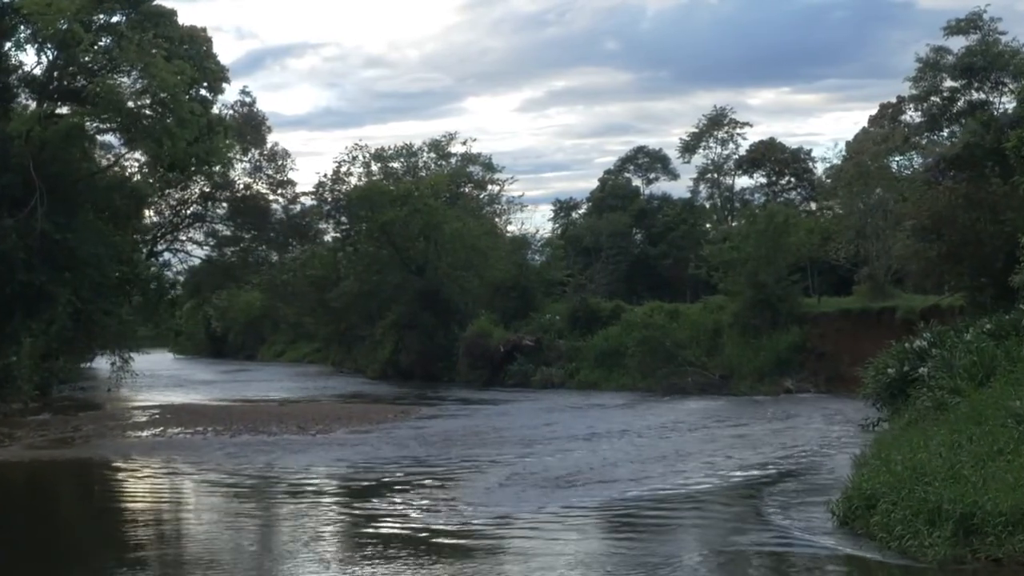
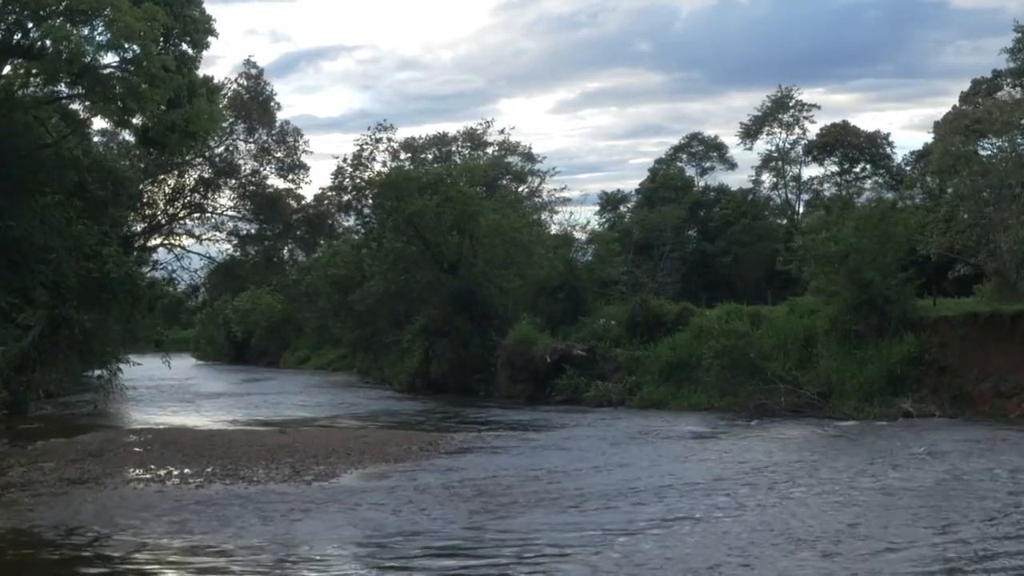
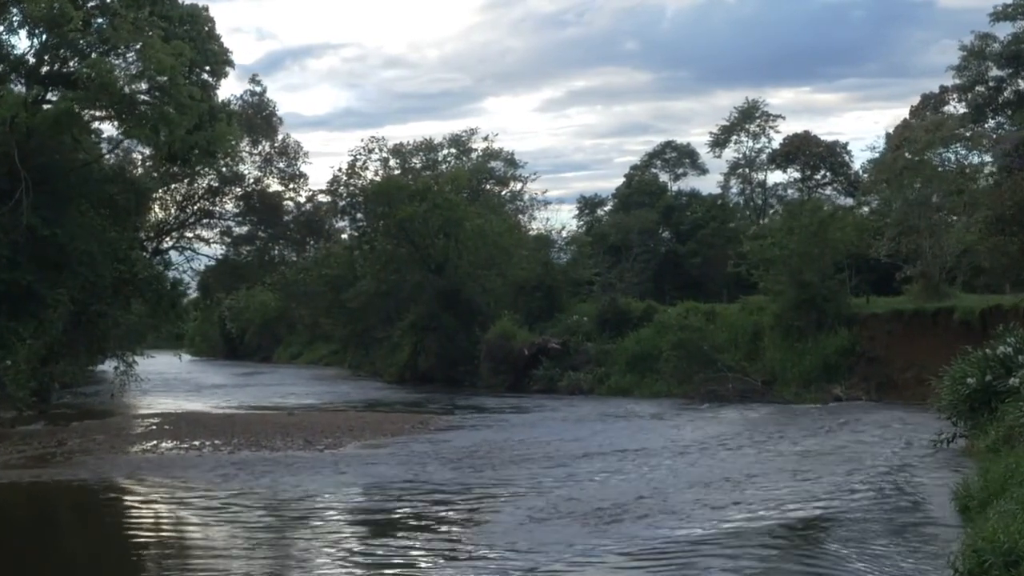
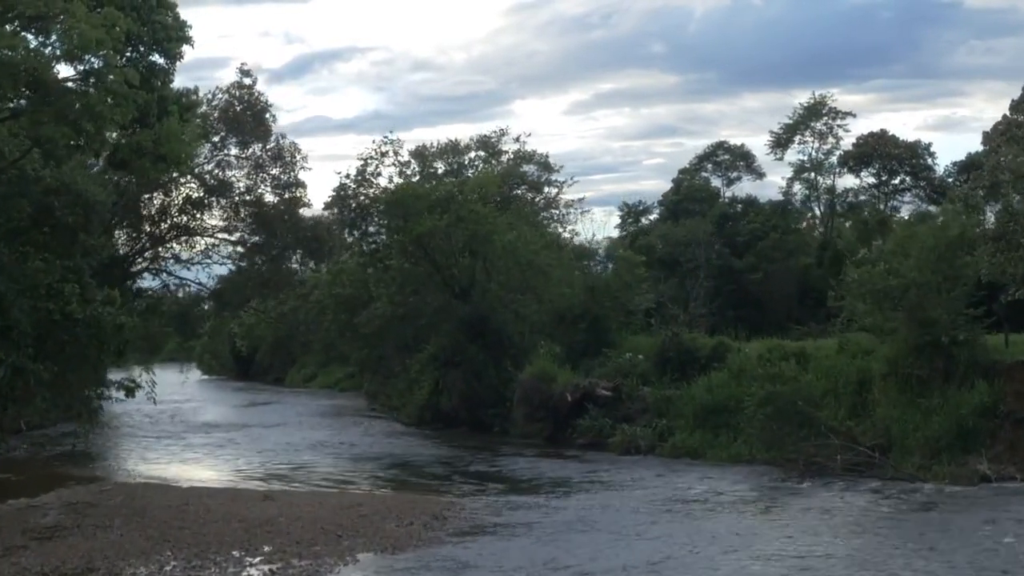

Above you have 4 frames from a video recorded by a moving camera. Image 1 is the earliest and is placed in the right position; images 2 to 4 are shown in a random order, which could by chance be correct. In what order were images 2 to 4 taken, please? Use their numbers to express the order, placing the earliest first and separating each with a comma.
3, 2, 4
